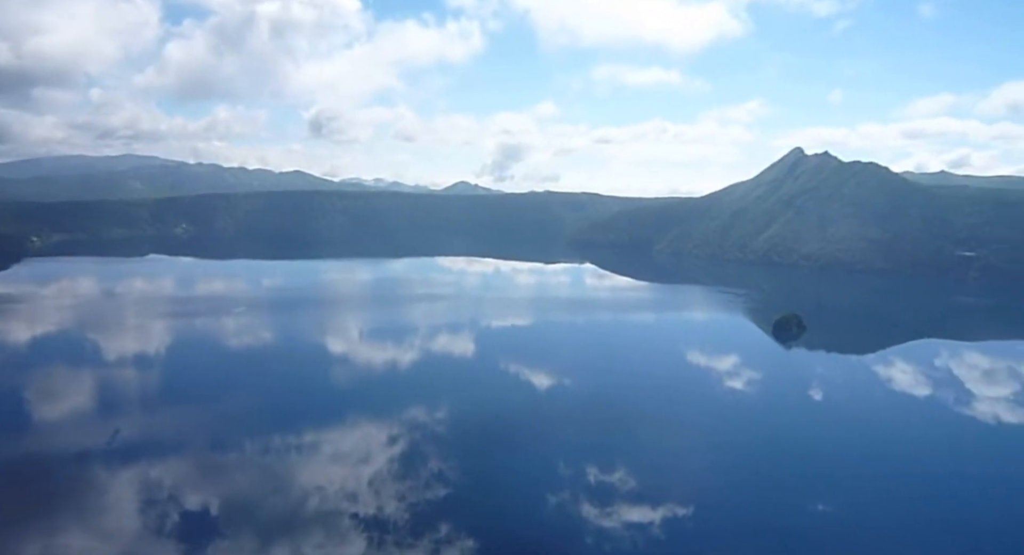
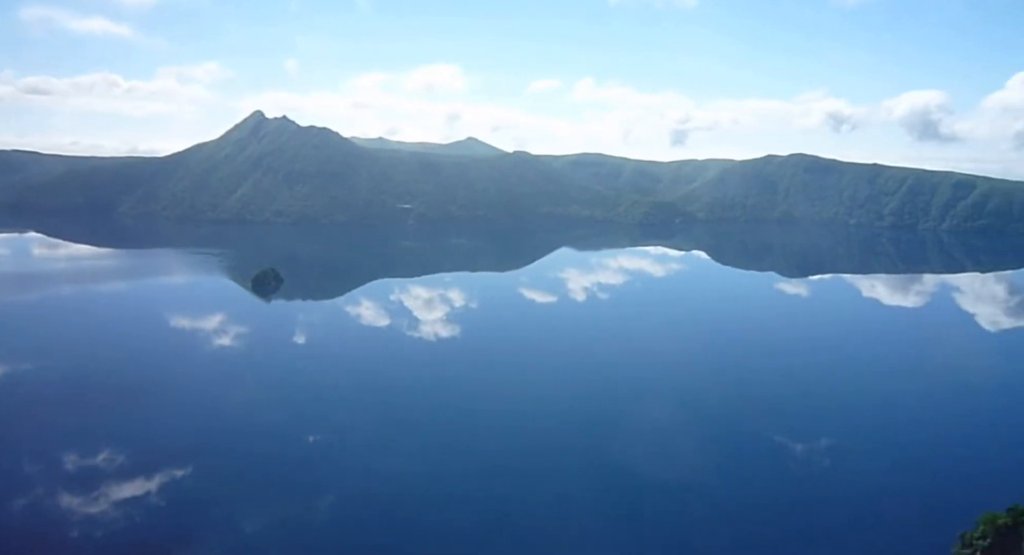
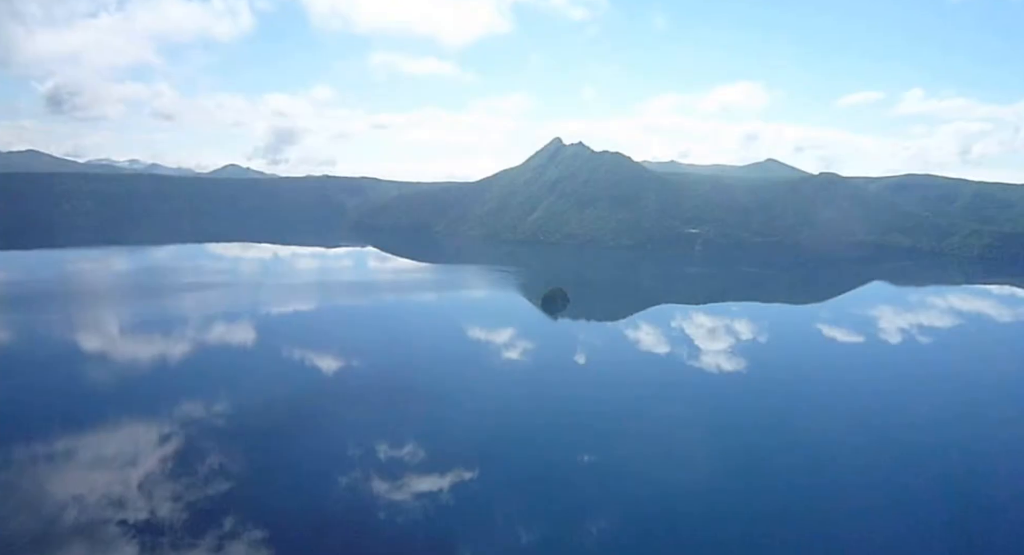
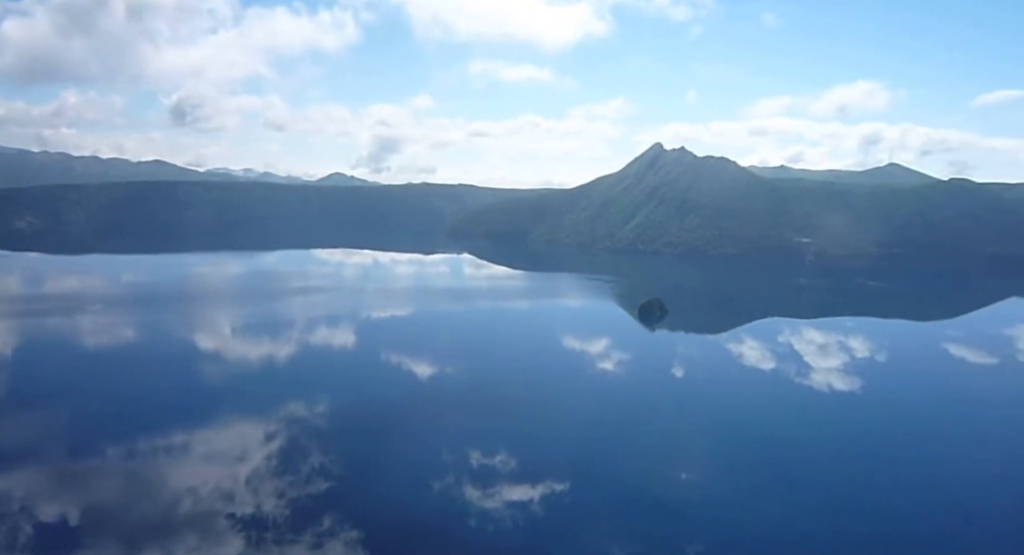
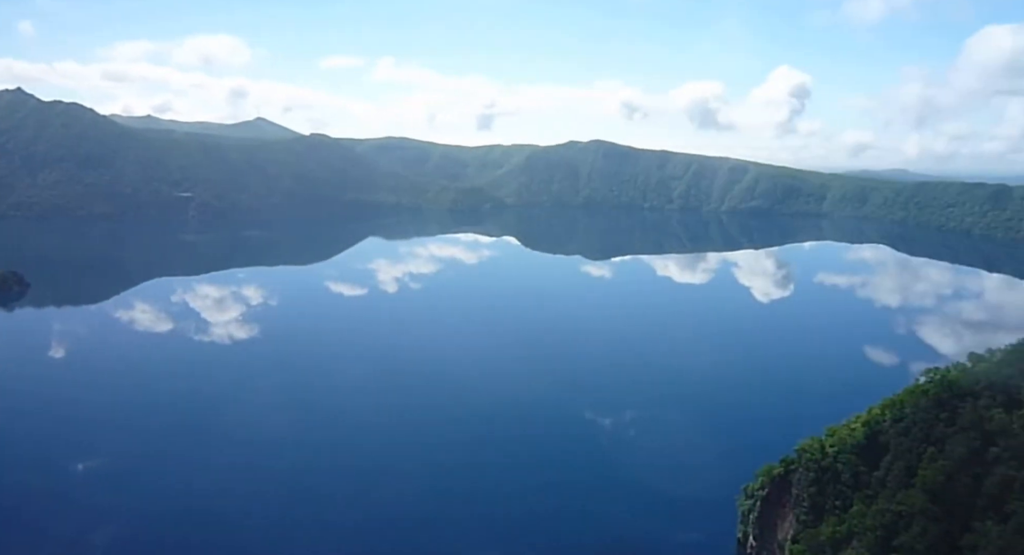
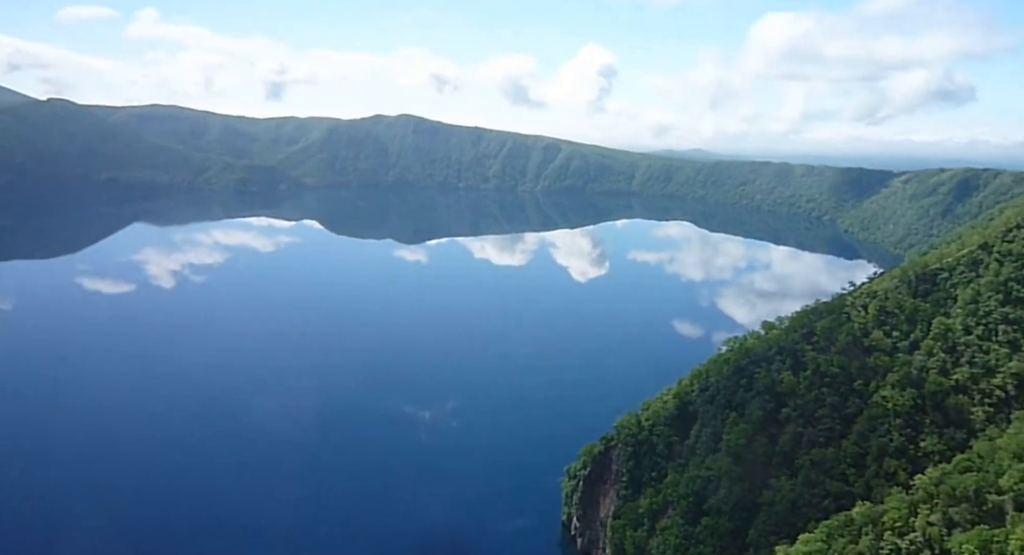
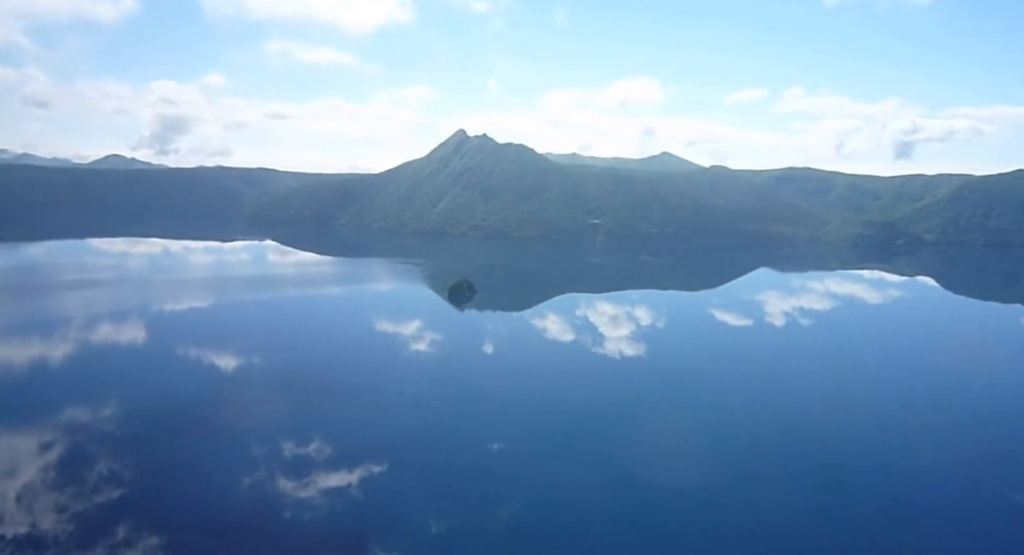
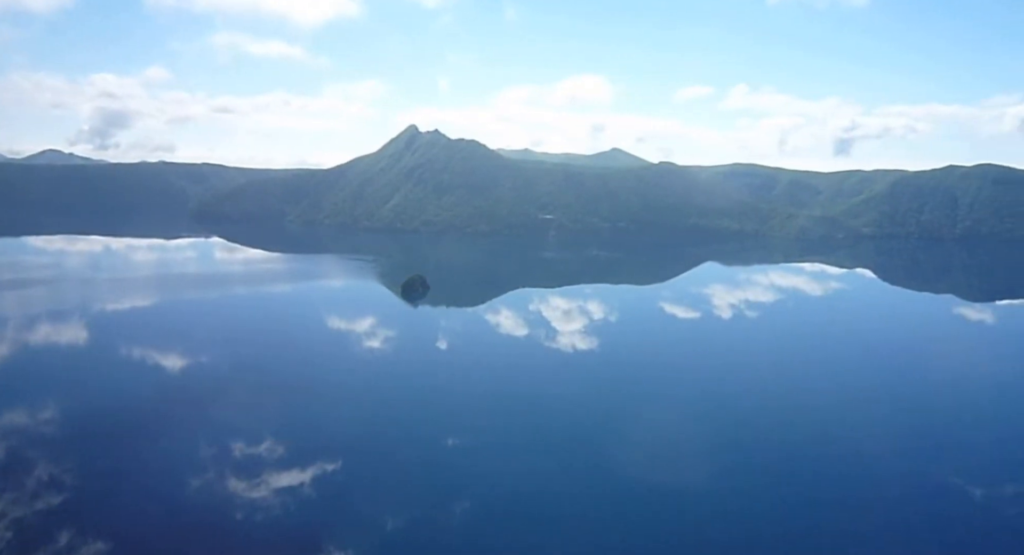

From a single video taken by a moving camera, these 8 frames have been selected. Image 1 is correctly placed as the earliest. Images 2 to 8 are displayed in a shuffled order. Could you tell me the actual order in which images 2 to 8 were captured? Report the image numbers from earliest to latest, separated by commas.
4, 3, 7, 8, 2, 5, 6
